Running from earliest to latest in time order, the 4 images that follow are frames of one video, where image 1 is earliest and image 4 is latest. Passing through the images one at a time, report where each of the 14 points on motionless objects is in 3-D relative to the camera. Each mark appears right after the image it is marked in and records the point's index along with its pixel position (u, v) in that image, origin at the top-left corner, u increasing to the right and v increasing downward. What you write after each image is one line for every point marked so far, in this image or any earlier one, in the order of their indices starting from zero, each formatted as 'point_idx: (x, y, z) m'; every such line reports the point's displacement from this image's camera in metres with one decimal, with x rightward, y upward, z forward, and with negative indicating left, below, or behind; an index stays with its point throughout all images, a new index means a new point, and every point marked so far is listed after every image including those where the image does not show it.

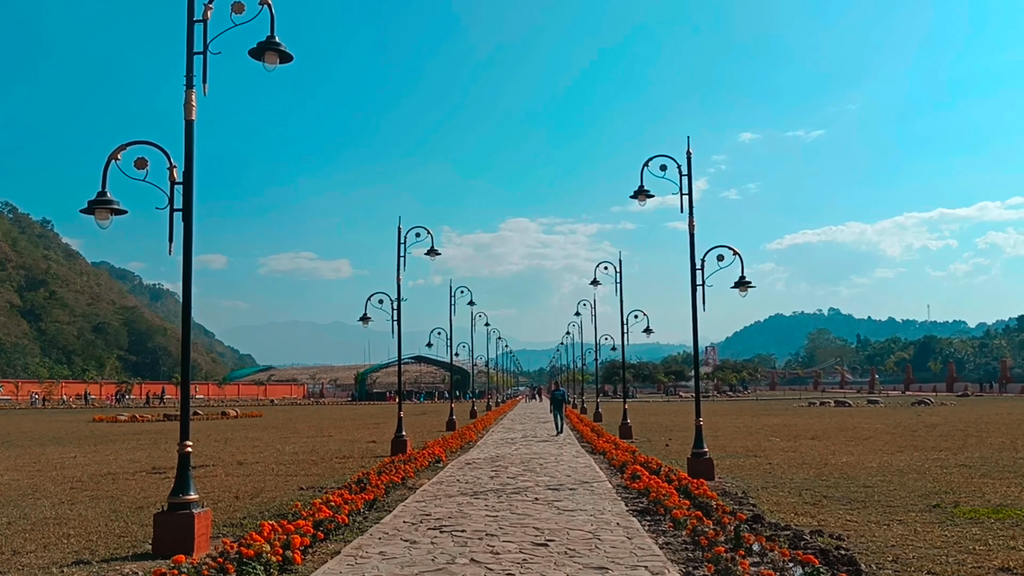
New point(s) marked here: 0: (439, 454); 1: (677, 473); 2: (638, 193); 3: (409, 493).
0: (-1.6, -3.5, +19.2) m
1: (+2.5, -2.9, +13.9) m
2: (+2.3, +1.8, +16.5) m
3: (-1.6, -3.1, +13.7) m
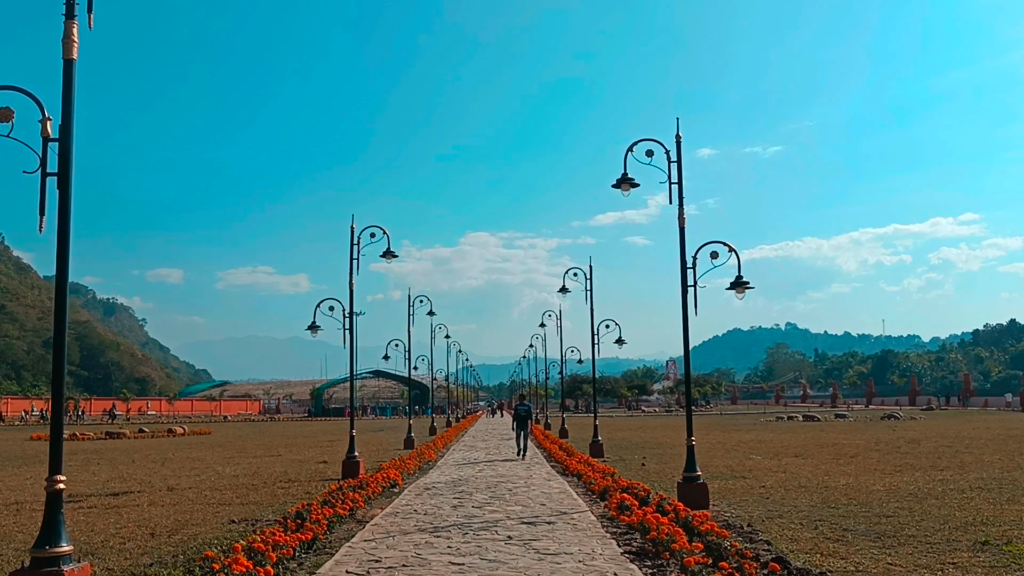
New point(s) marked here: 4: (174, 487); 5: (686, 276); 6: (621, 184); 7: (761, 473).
0: (-2.2, -3.6, +17.1) m
1: (+2.1, -2.8, +12.0) m
2: (+1.8, +1.7, +14.6) m
3: (-2.0, -3.1, +11.6) m
4: (-6.9, -4.1, +18.4) m
5: (+3.0, +0.2, +15.5) m
6: (+1.7, +1.7, +14.4) m
7: (+5.5, -4.1, +19.9) m
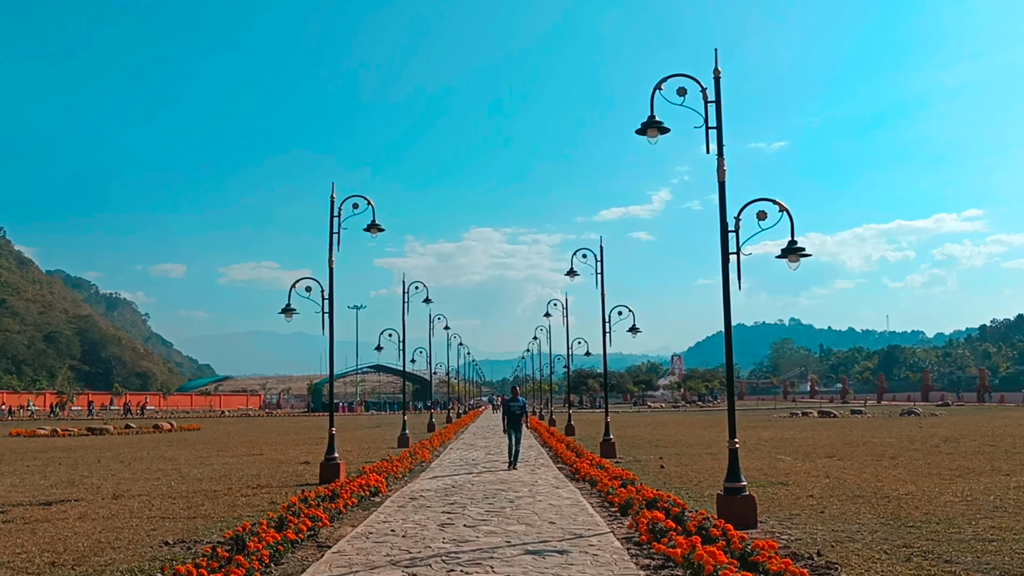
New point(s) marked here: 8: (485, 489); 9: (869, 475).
0: (-2.2, -3.2, +14.5) m
1: (+2.1, -2.5, +9.4) m
2: (+1.8, +2.2, +12.0) m
3: (-2.0, -2.7, +9.0) m
4: (-6.8, -3.6, +15.8) m
5: (+3.0, +0.6, +12.9) m
6: (+1.8, +2.1, +11.8) m
7: (+5.5, -3.6, +17.3) m
8: (-0.4, -3.2, +14.7) m
9: (+6.9, -3.6, +17.5) m
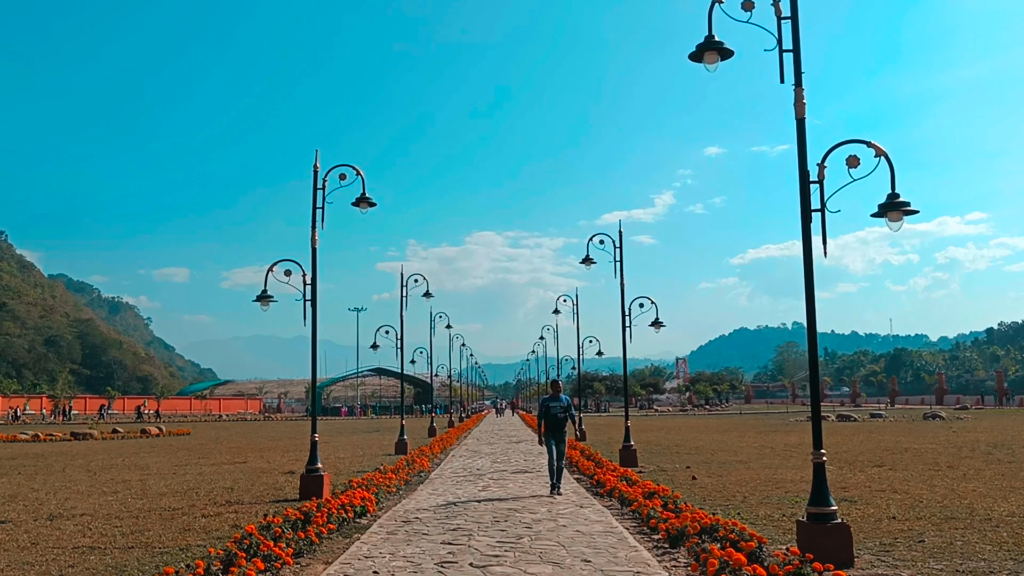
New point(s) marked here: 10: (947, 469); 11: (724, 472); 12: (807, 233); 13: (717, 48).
0: (-2.0, -2.8, +11.9) m
1: (+2.3, -2.1, +6.9) m
2: (+2.0, +2.5, +9.5) m
3: (-1.8, -2.4, +6.5) m
4: (-6.6, -3.3, +13.3) m
5: (+3.2, +0.9, +10.3) m
6: (+1.9, +2.4, +9.3) m
7: (+5.7, -3.3, +14.7) m
8: (-0.2, -2.9, +12.1) m
9: (+7.1, -3.3, +14.9) m
10: (+9.2, -3.8, +19.3) m
11: (+4.6, -4.0, +19.6) m
12: (+3.3, +0.6, +10.3) m
13: (+2.2, +2.5, +9.5) m
